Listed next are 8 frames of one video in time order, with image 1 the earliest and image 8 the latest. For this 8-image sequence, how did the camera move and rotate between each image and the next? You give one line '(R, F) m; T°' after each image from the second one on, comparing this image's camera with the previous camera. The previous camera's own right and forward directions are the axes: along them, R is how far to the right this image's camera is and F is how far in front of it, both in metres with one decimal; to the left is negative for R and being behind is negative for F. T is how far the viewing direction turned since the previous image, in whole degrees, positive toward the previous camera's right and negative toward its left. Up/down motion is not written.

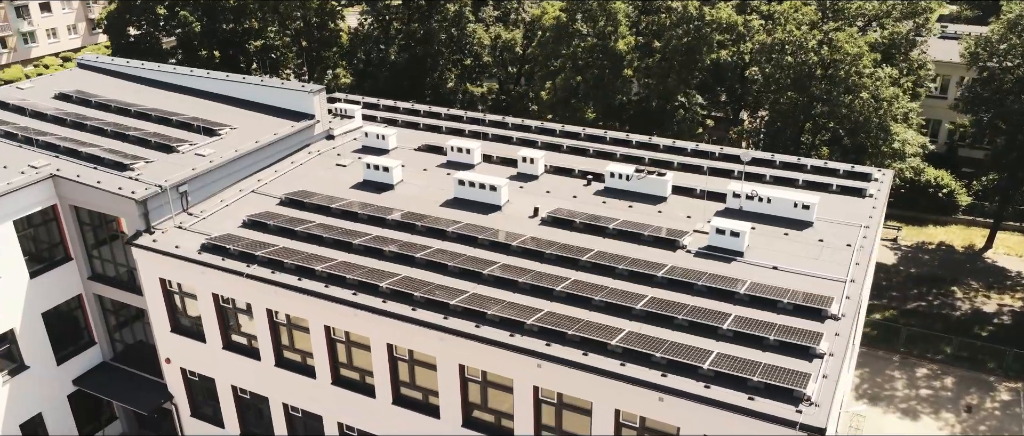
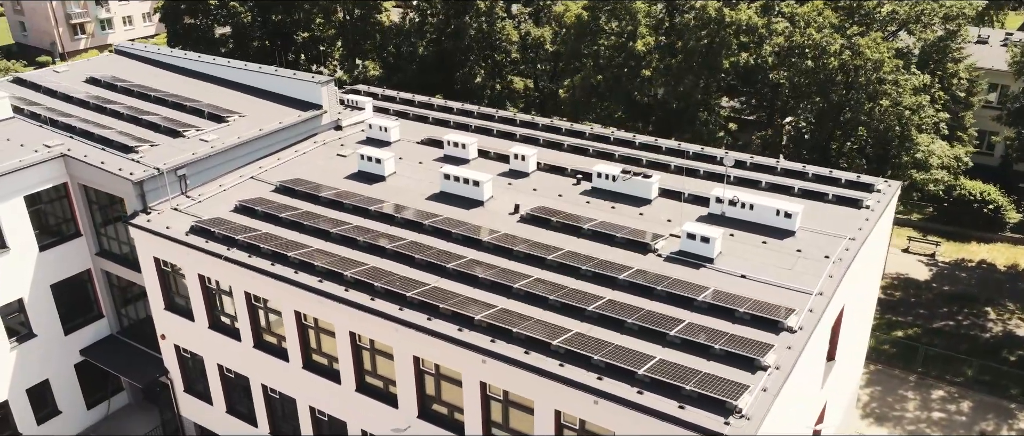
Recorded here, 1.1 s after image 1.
(+3.5, +0.2) m; -5°
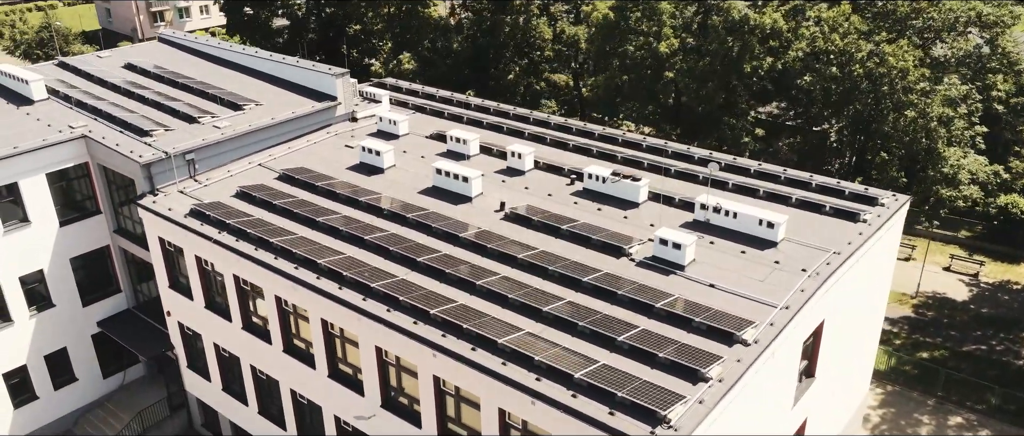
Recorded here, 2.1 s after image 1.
(+3.4, +0.1) m; -5°
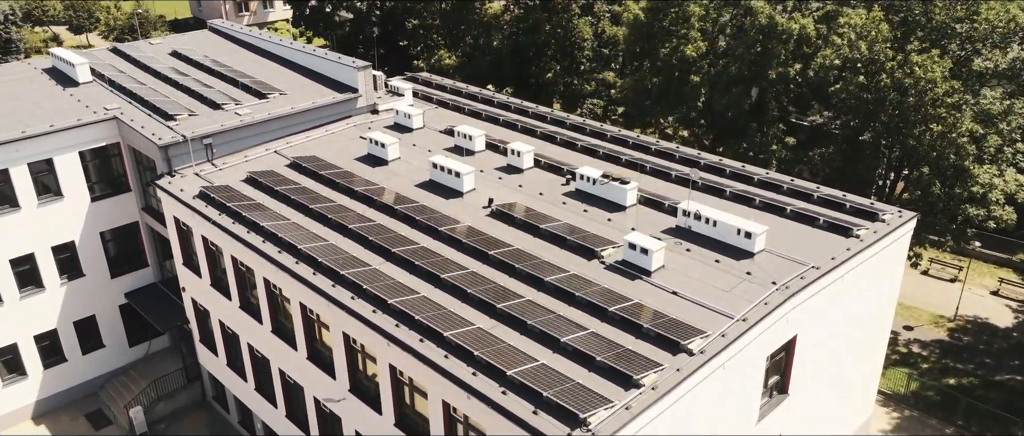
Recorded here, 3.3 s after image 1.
(+3.8, -0.1) m; -6°
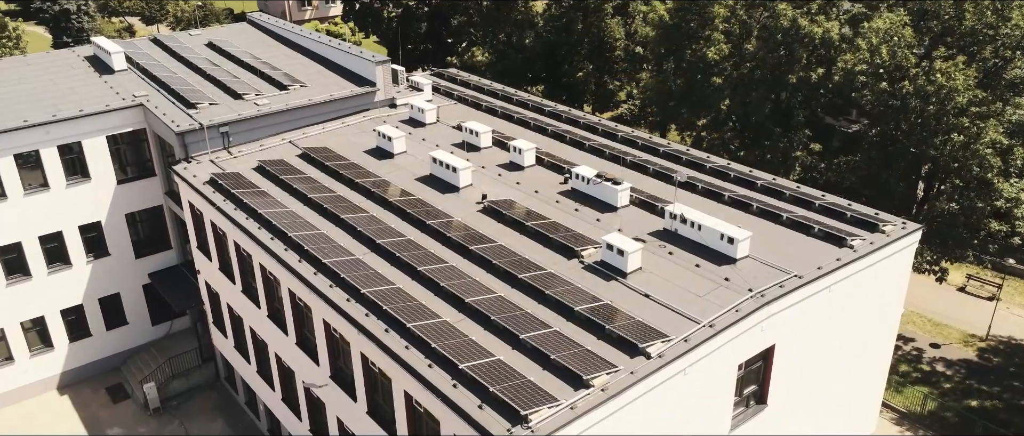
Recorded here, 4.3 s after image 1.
(+2.8, 0.0) m; -4°
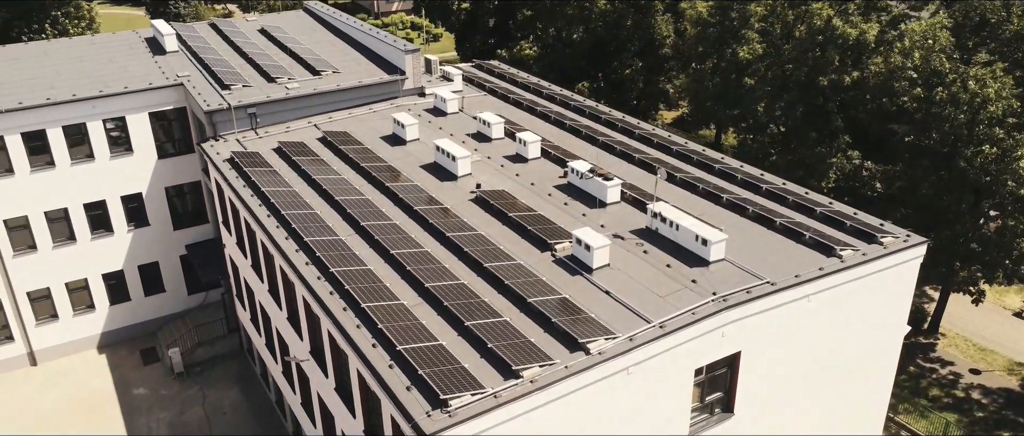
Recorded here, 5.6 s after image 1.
(+4.0, +0.1) m; -6°
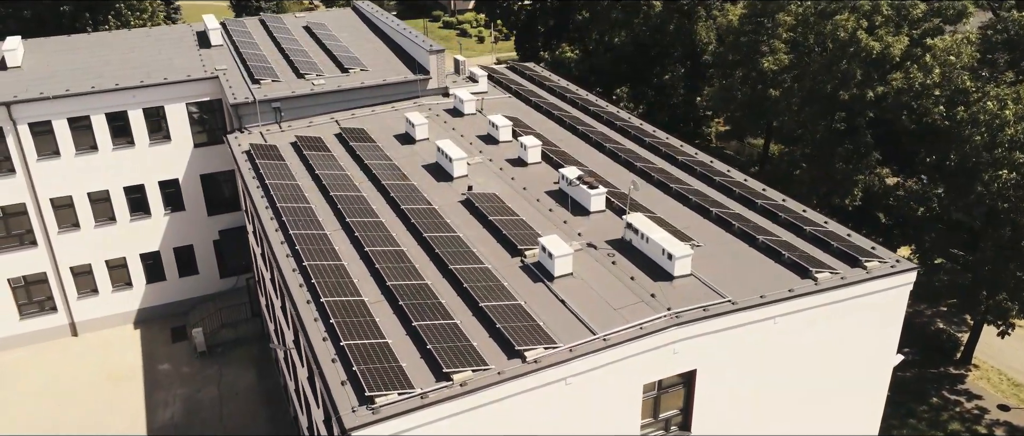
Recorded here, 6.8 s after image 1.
(+3.9, -0.1) m; -6°
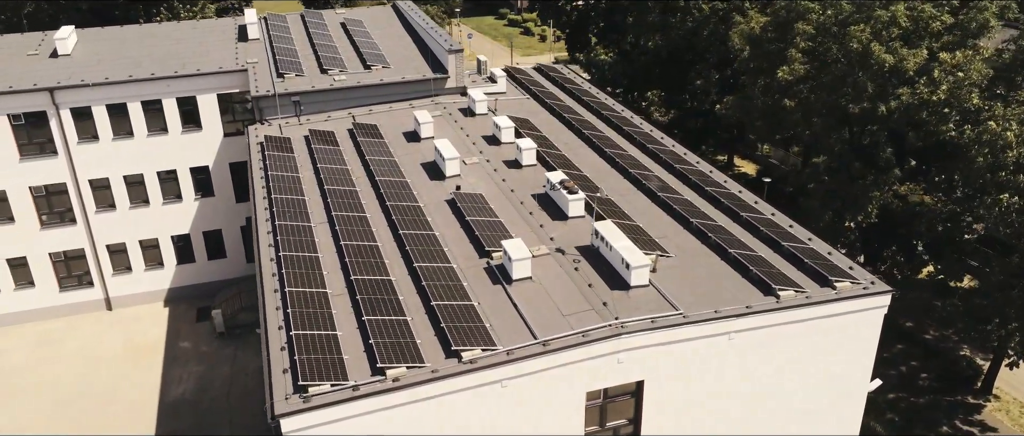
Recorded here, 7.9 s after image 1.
(+3.7, -0.3) m; -5°
